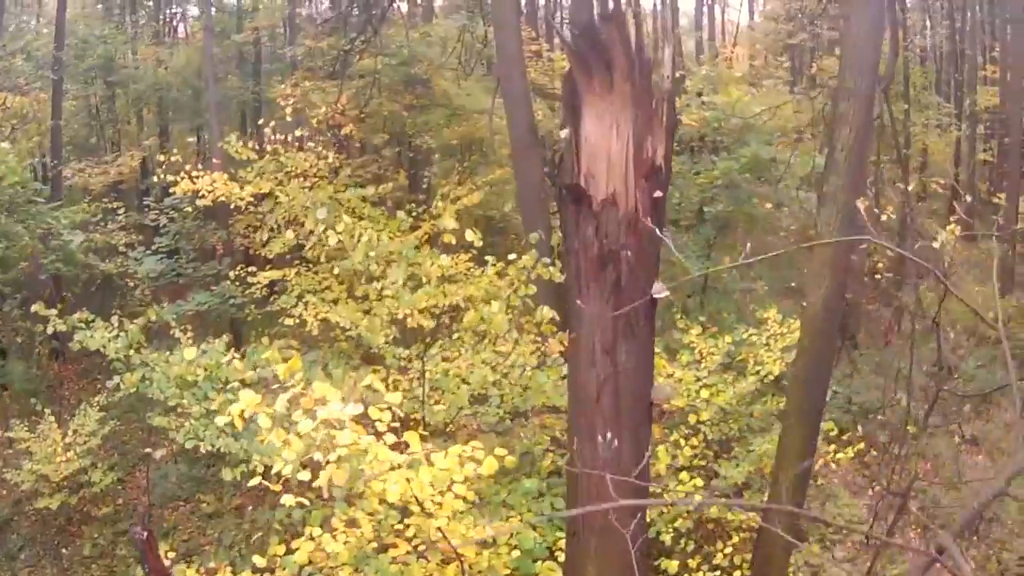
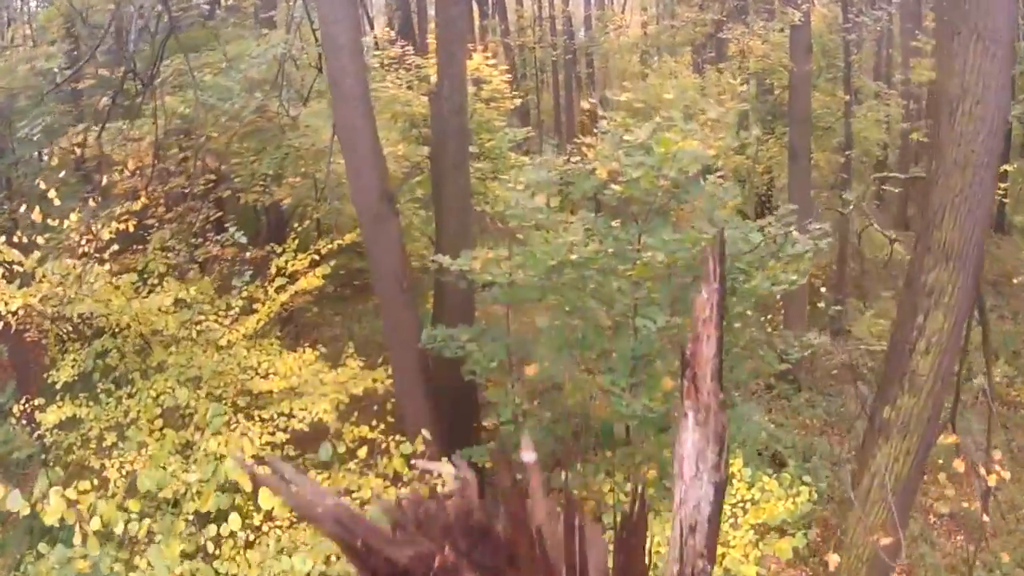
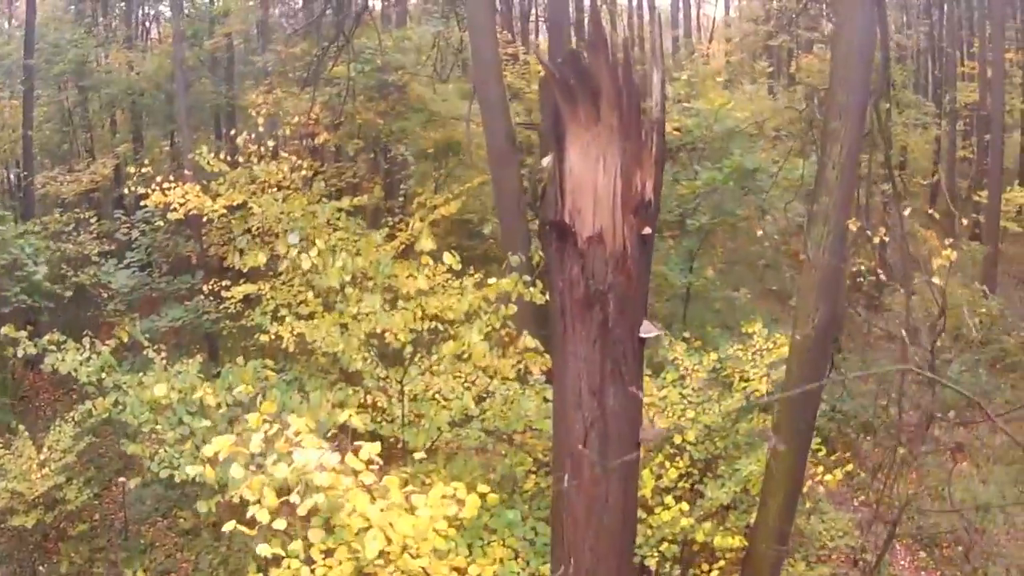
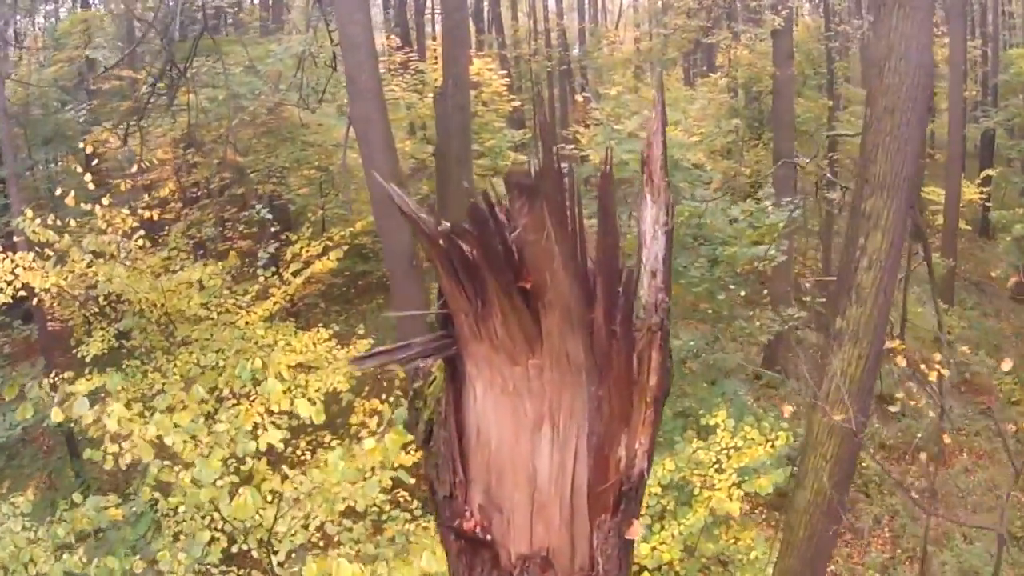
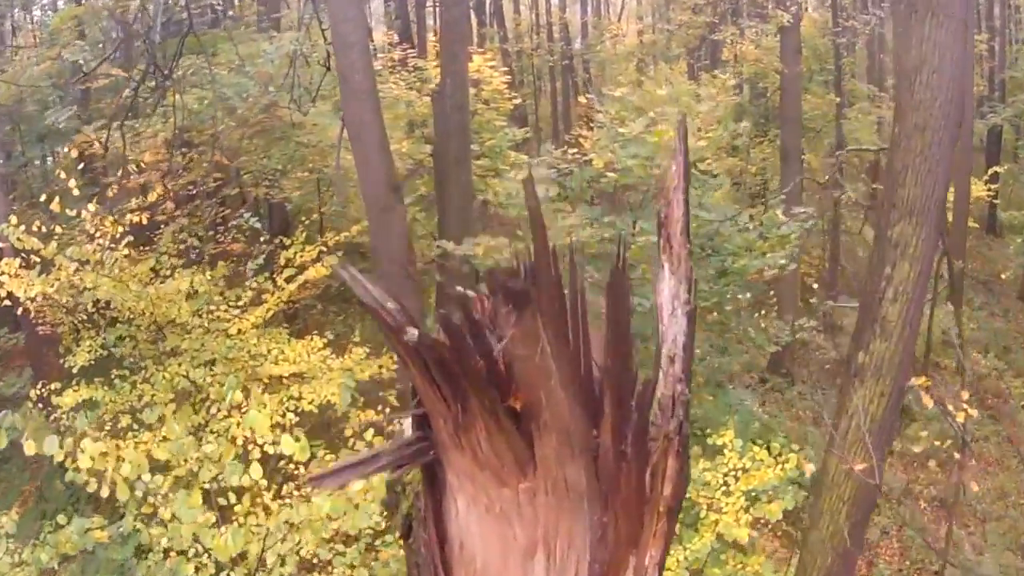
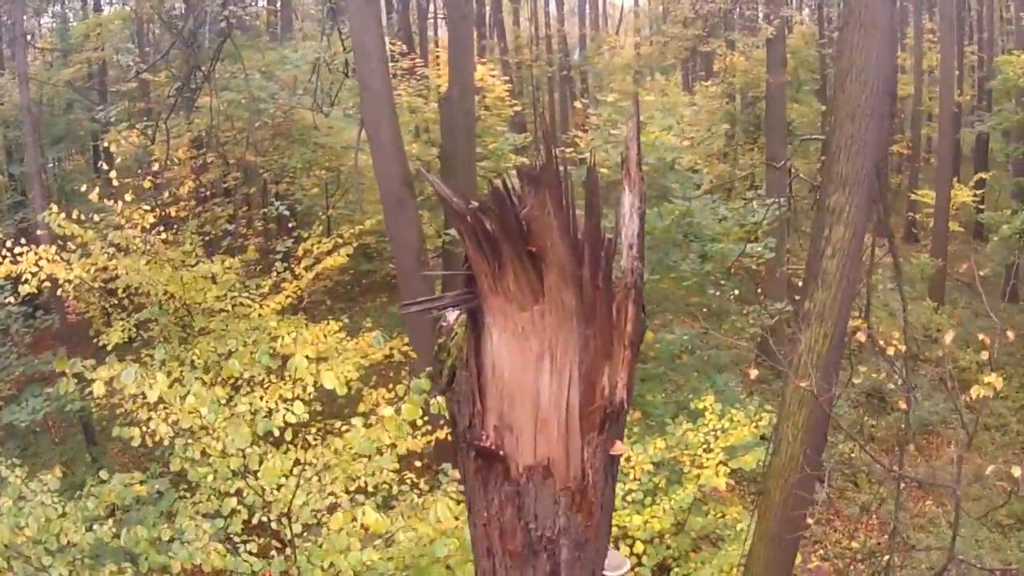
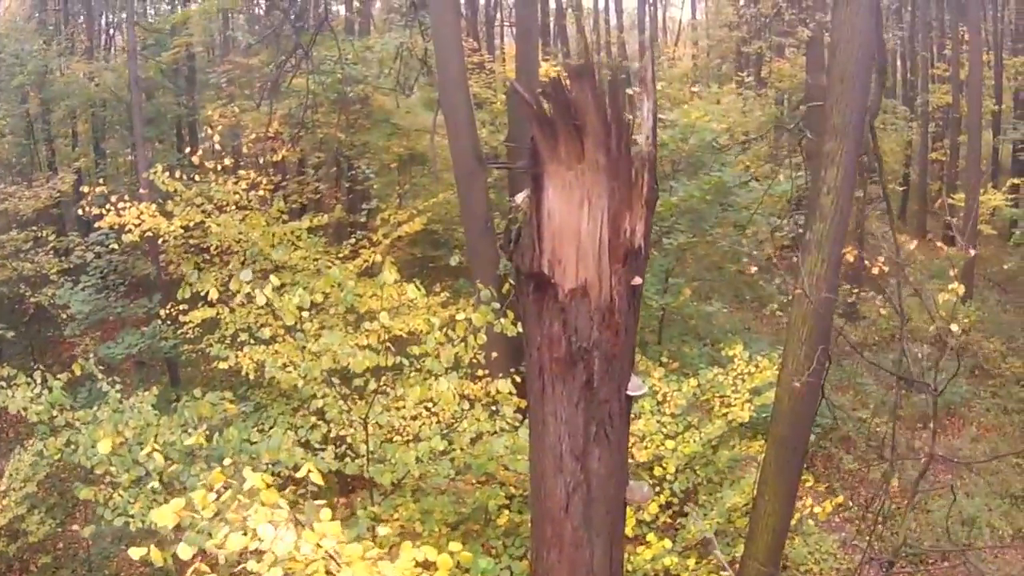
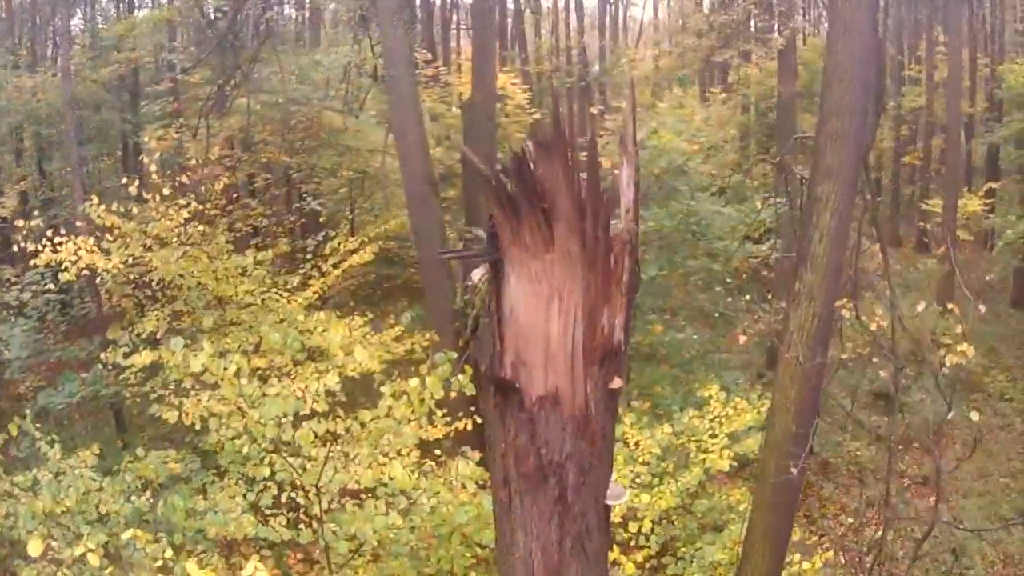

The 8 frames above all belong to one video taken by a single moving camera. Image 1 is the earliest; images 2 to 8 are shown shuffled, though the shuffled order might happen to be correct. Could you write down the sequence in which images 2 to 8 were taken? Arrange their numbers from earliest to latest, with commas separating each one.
3, 7, 8, 6, 4, 5, 2
